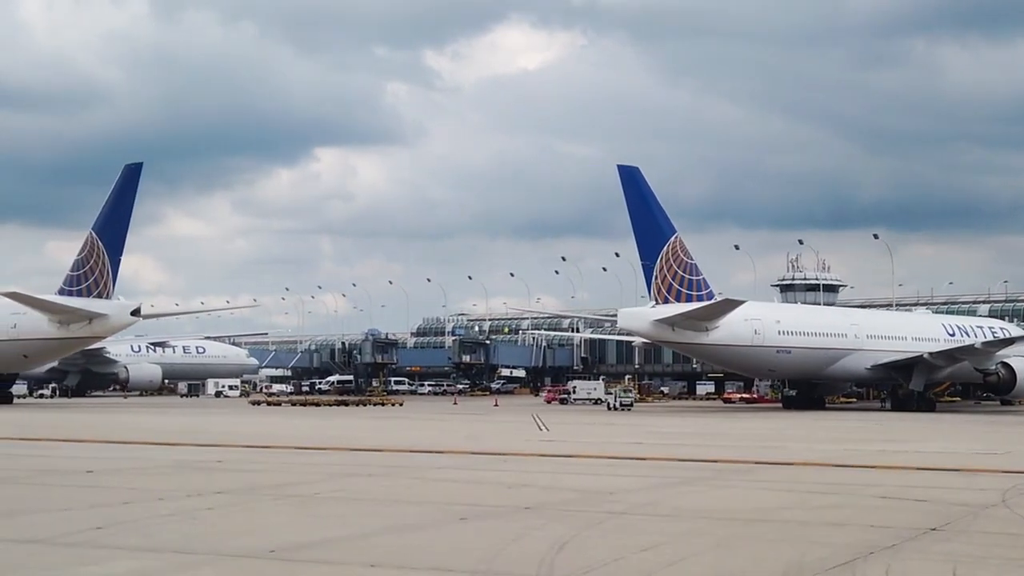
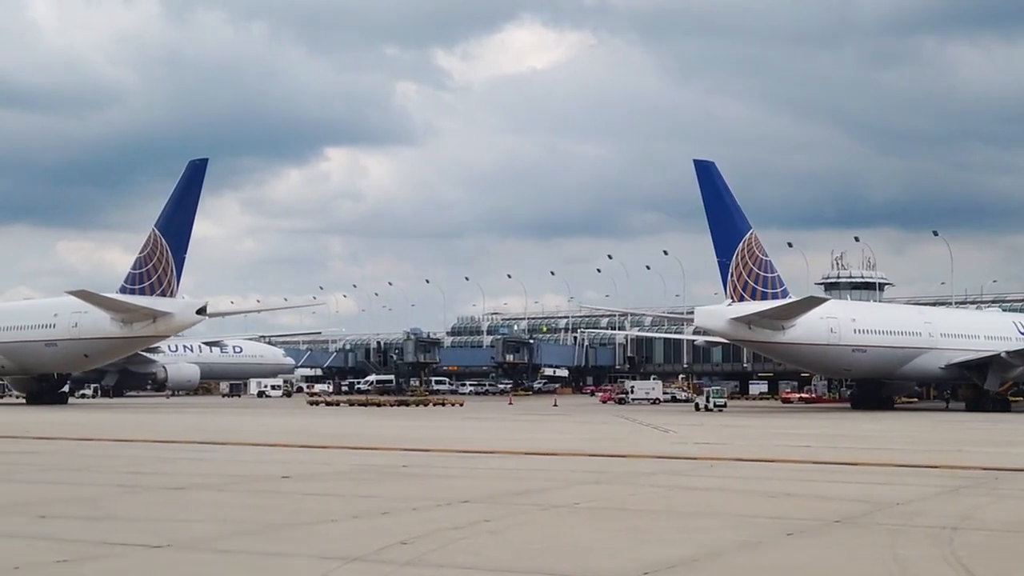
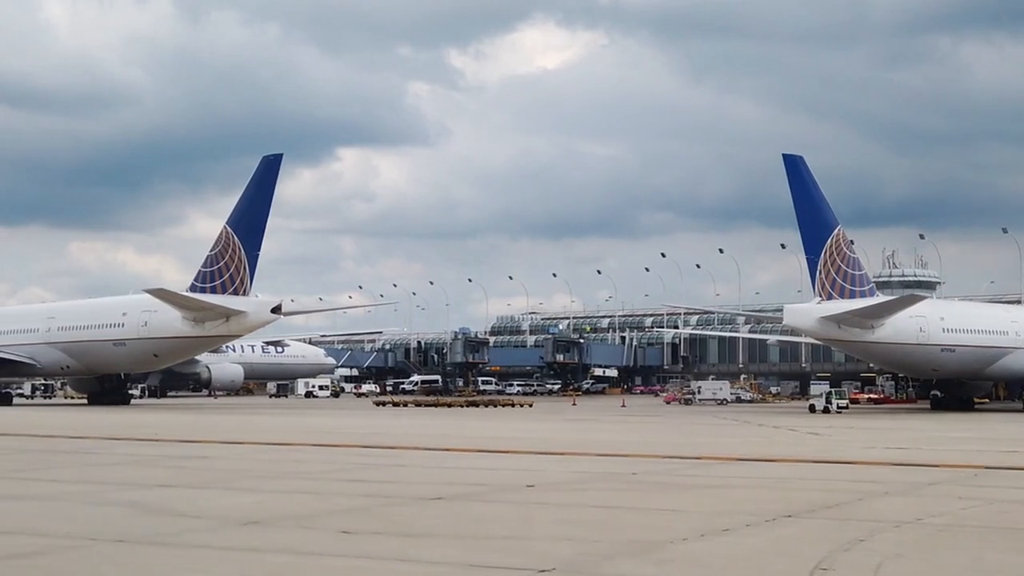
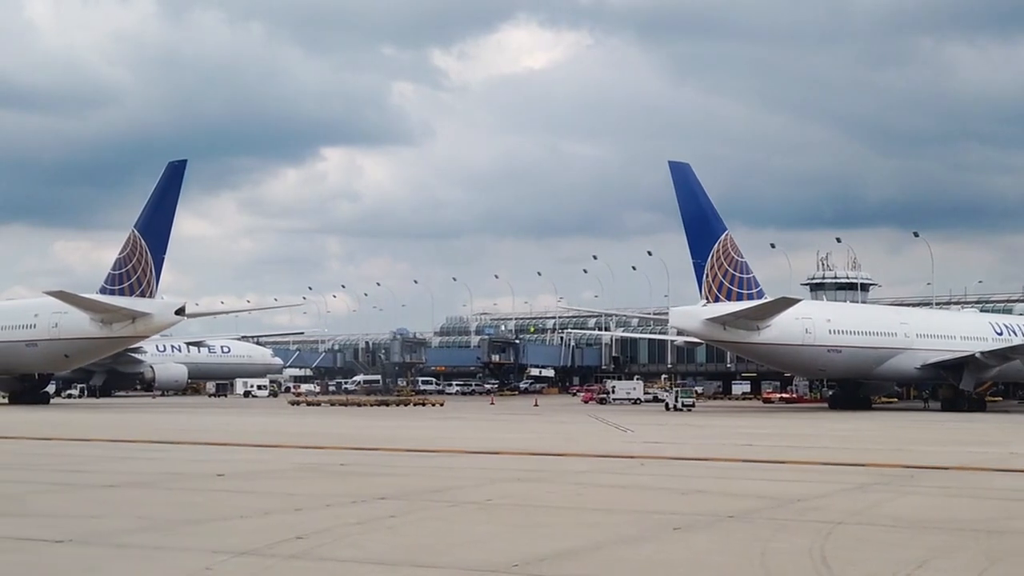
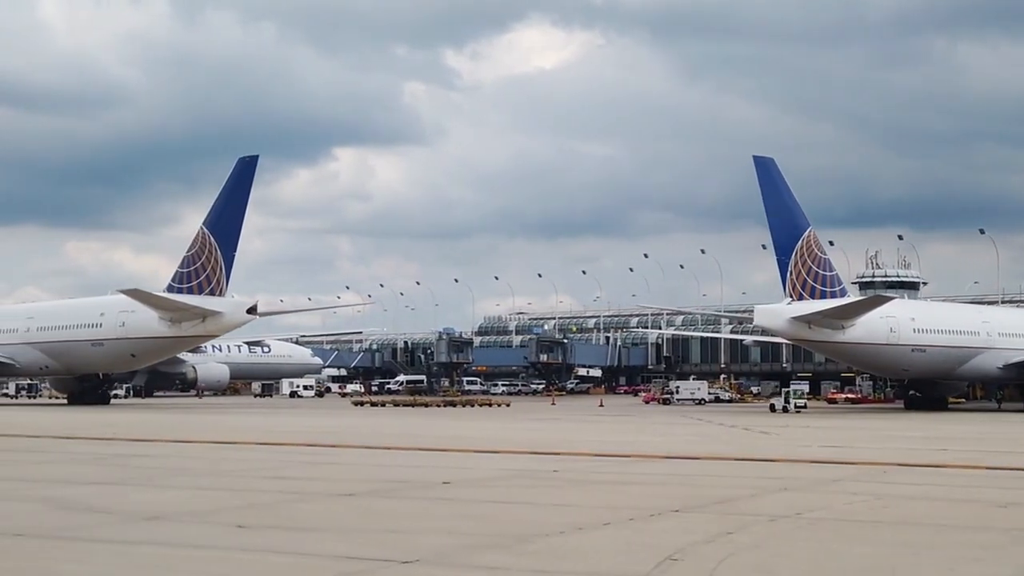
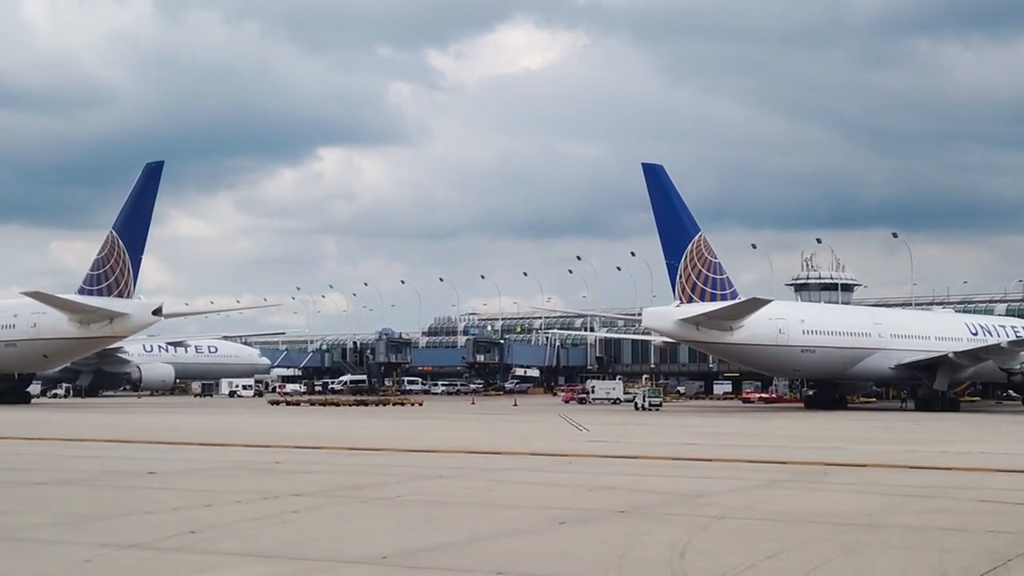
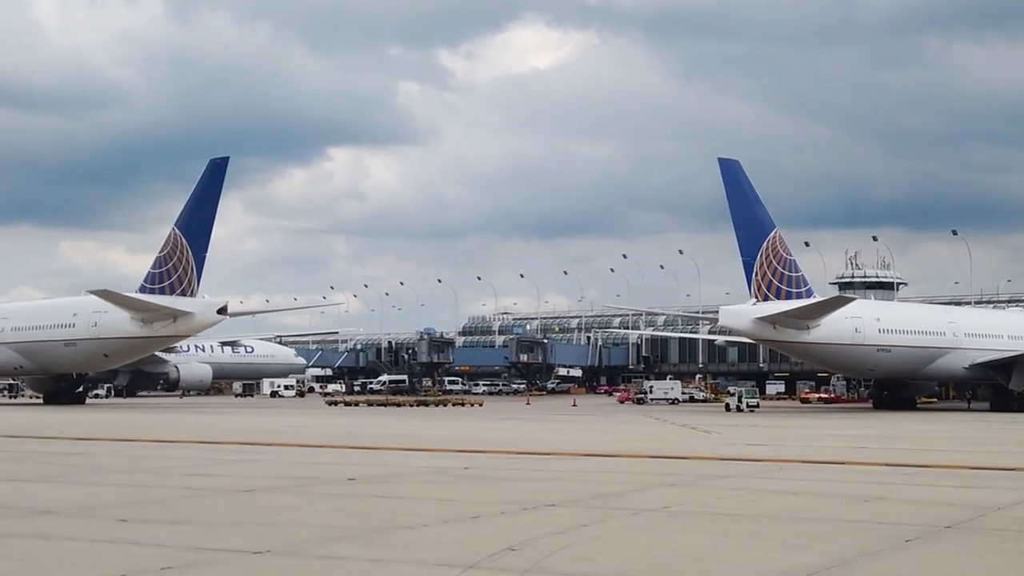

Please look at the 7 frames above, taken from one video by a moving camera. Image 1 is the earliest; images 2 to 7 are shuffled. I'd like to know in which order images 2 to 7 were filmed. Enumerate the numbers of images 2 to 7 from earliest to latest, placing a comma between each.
6, 4, 2, 7, 5, 3
